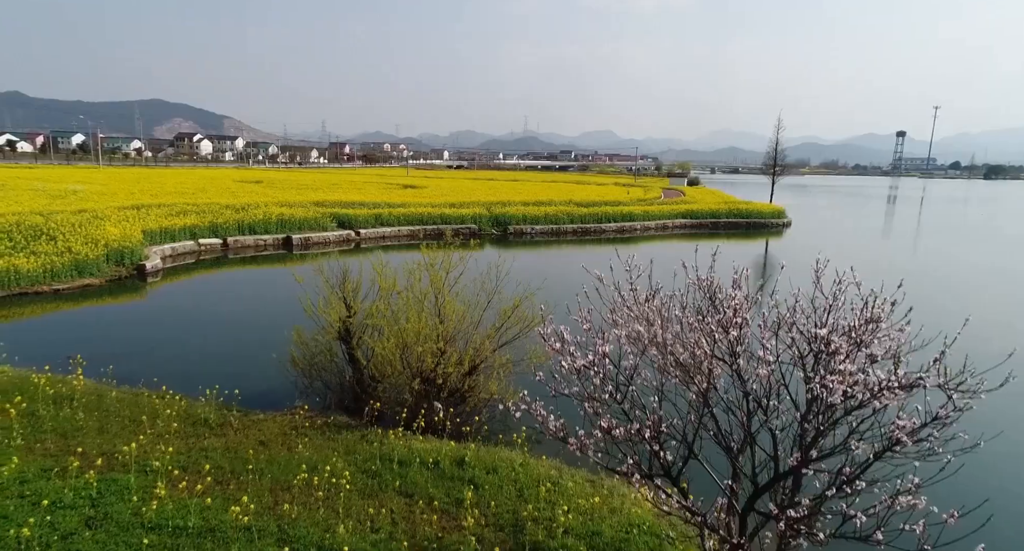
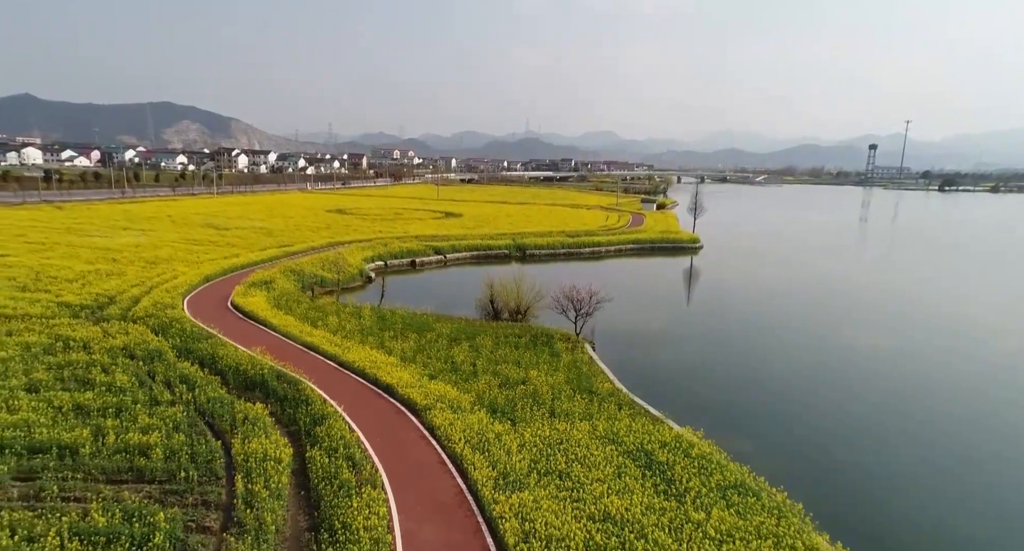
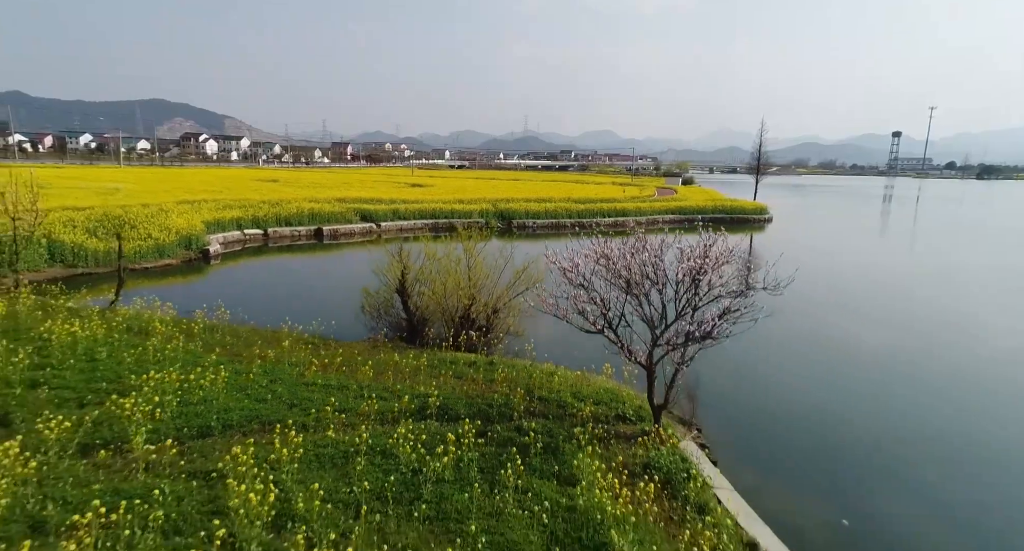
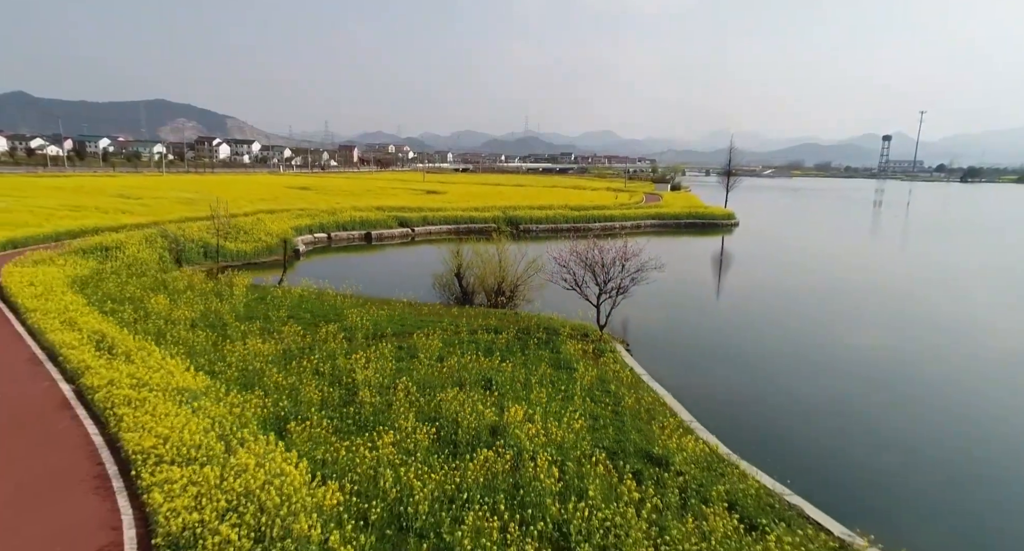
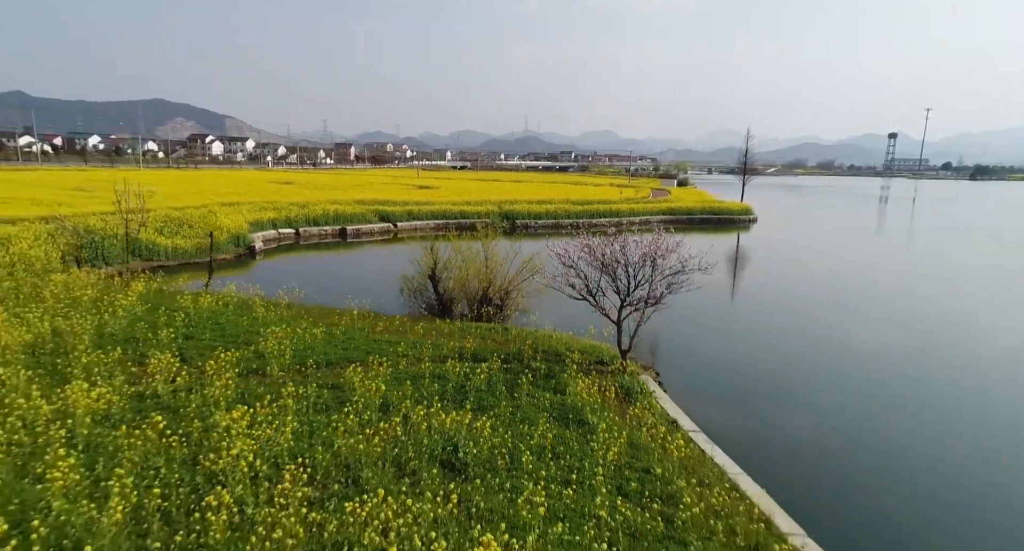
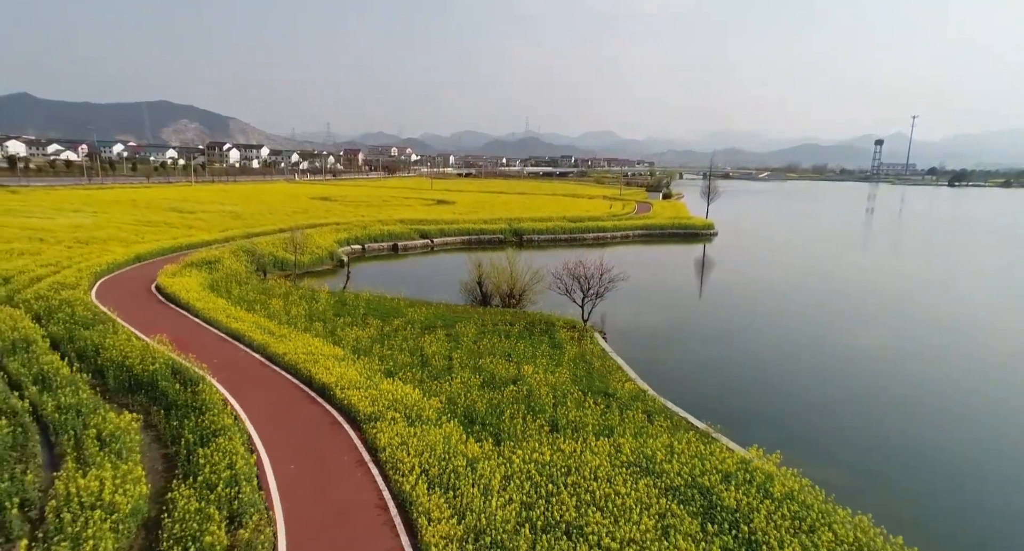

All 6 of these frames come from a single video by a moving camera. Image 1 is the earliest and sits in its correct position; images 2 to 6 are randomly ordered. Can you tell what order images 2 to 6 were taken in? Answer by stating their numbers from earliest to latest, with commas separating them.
3, 5, 4, 6, 2
